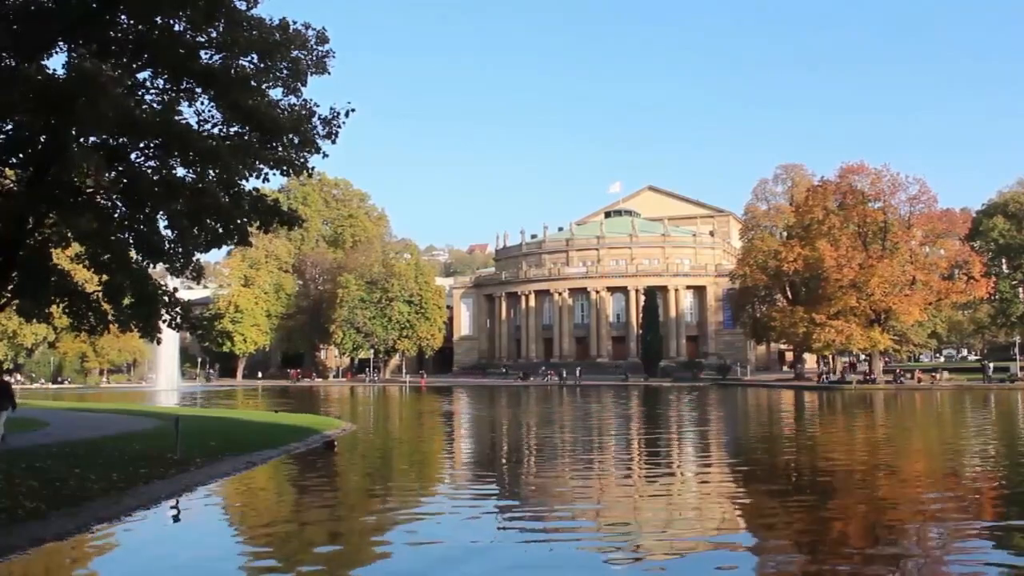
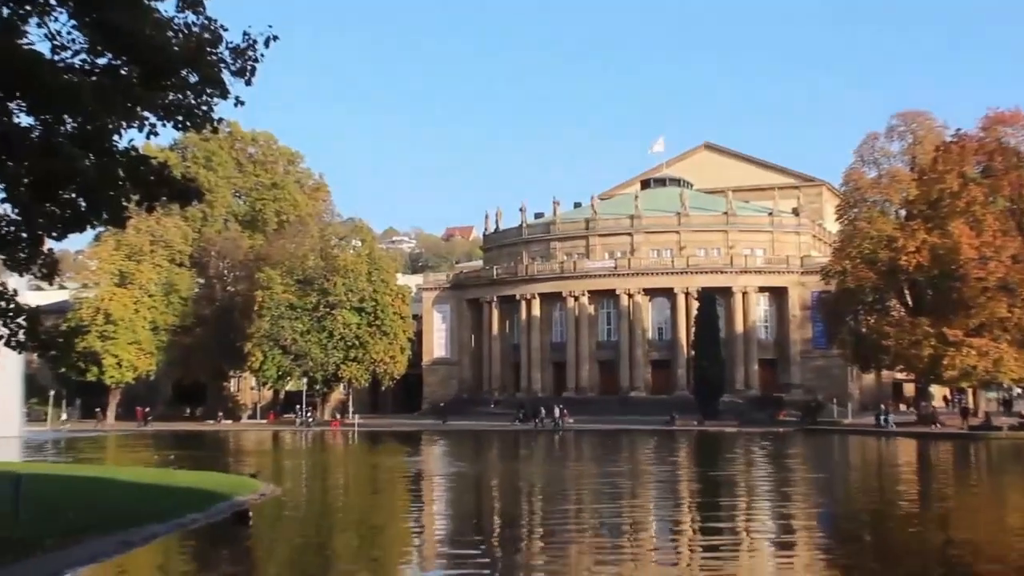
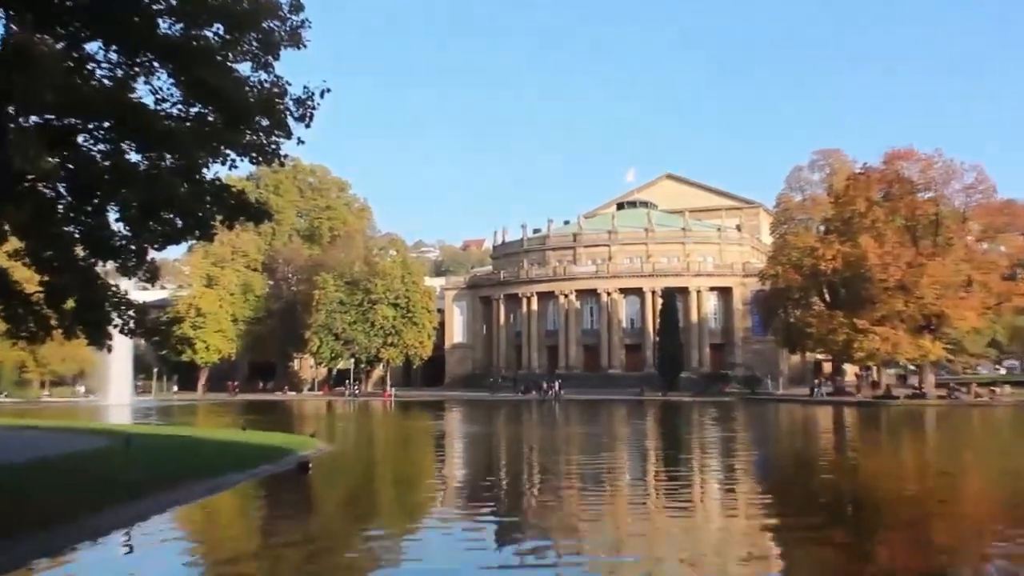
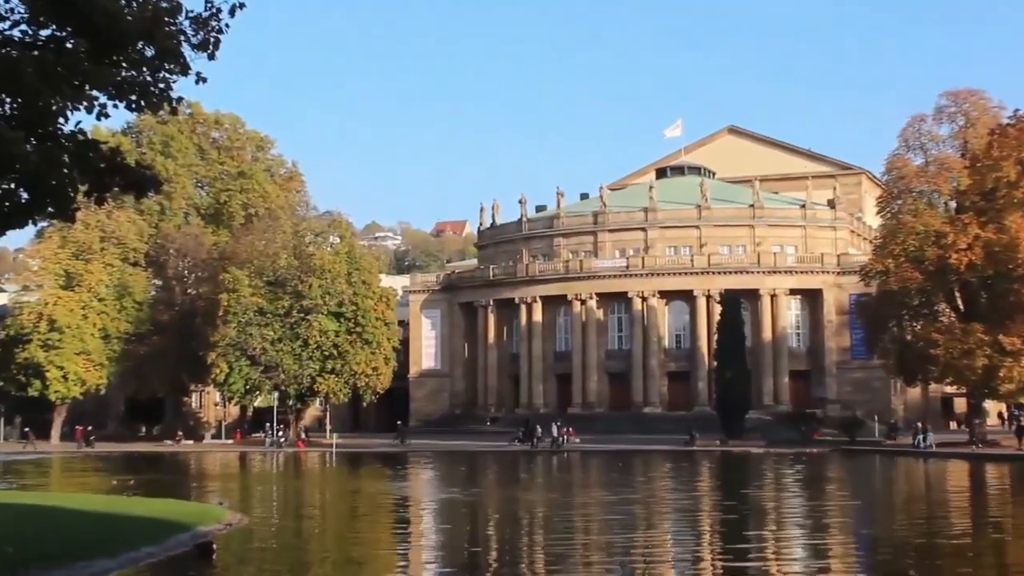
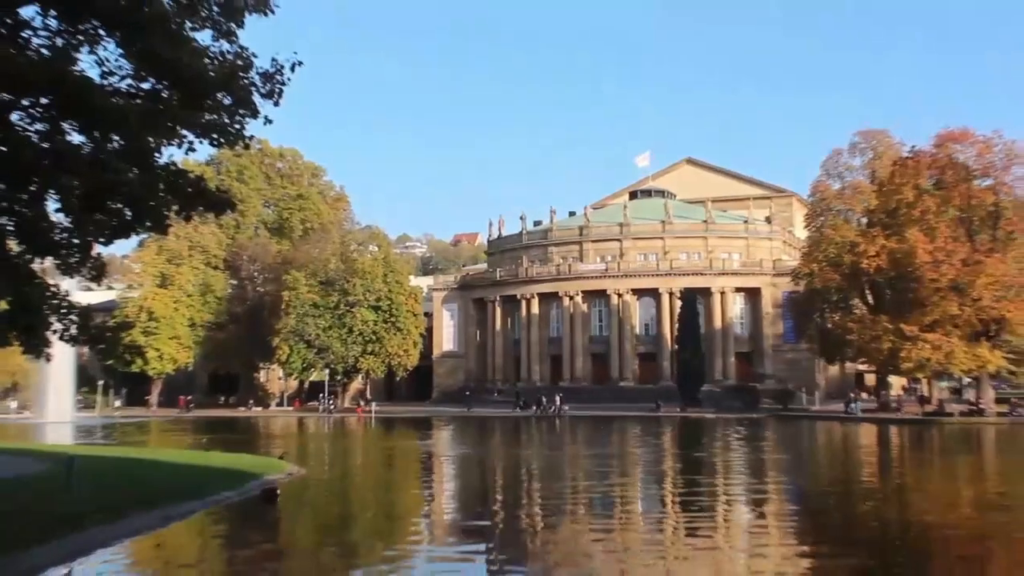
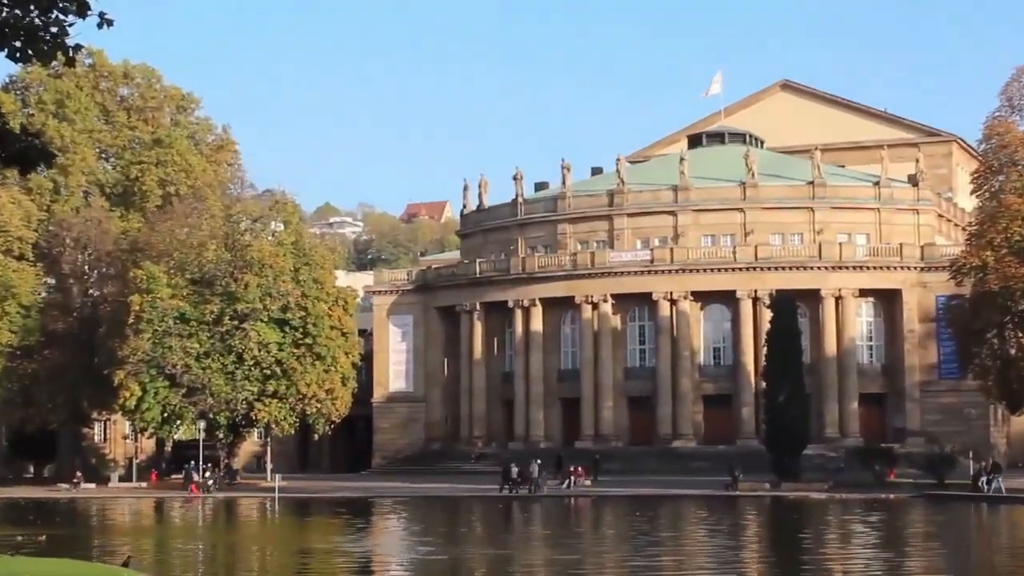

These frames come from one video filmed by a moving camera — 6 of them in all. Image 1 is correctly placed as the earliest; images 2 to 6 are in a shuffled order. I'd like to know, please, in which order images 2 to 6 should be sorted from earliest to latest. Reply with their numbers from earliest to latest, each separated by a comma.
3, 5, 2, 4, 6
